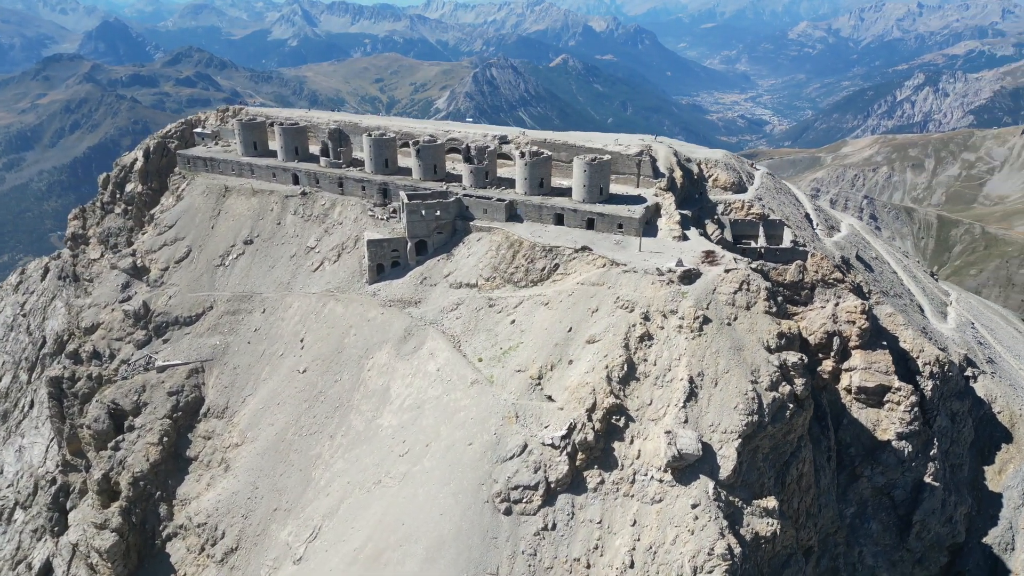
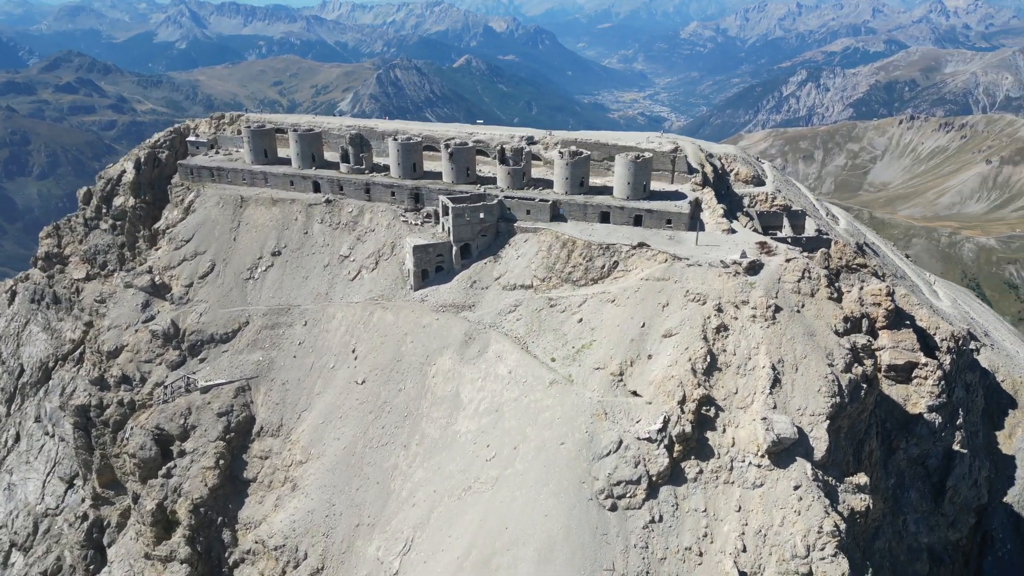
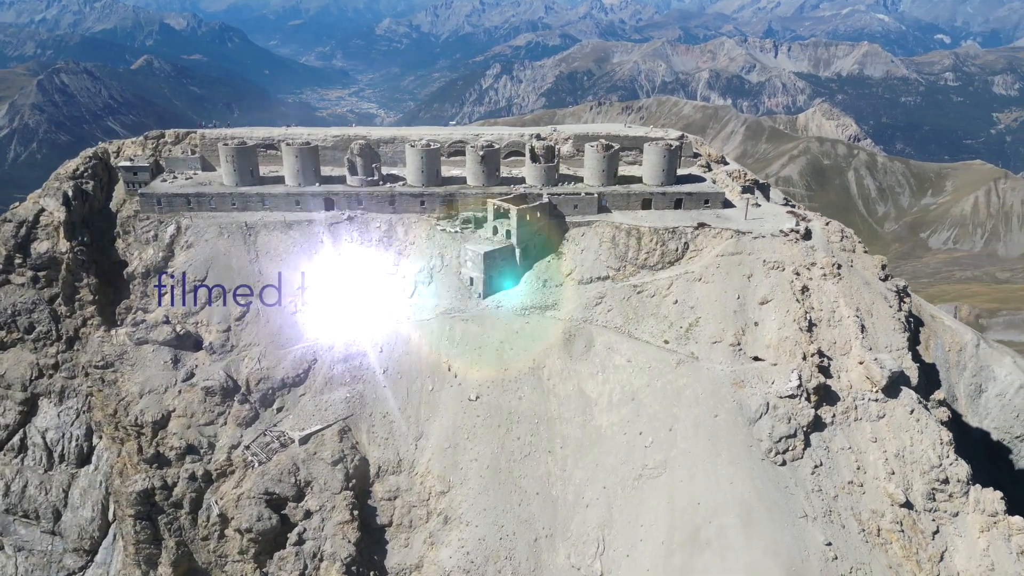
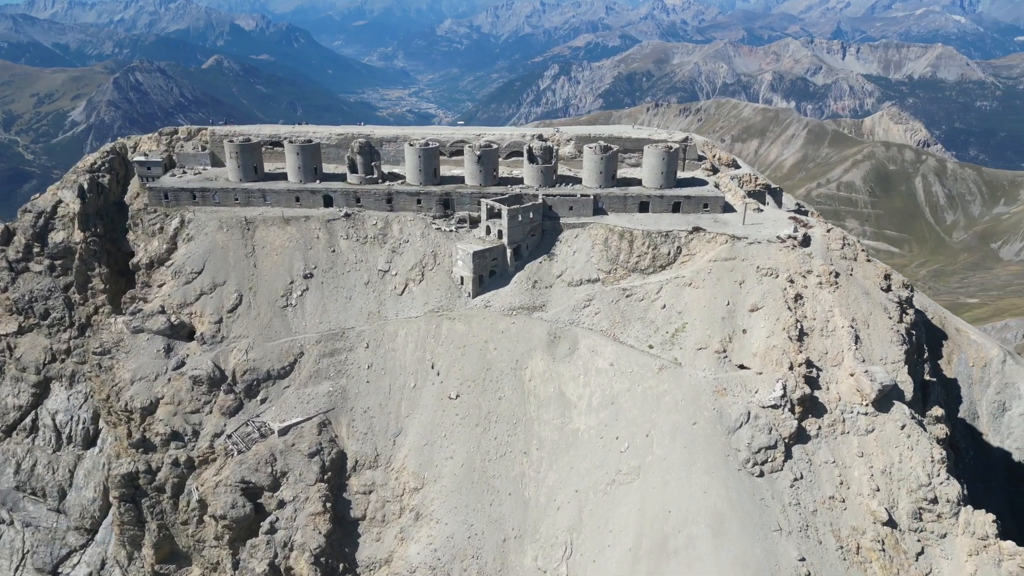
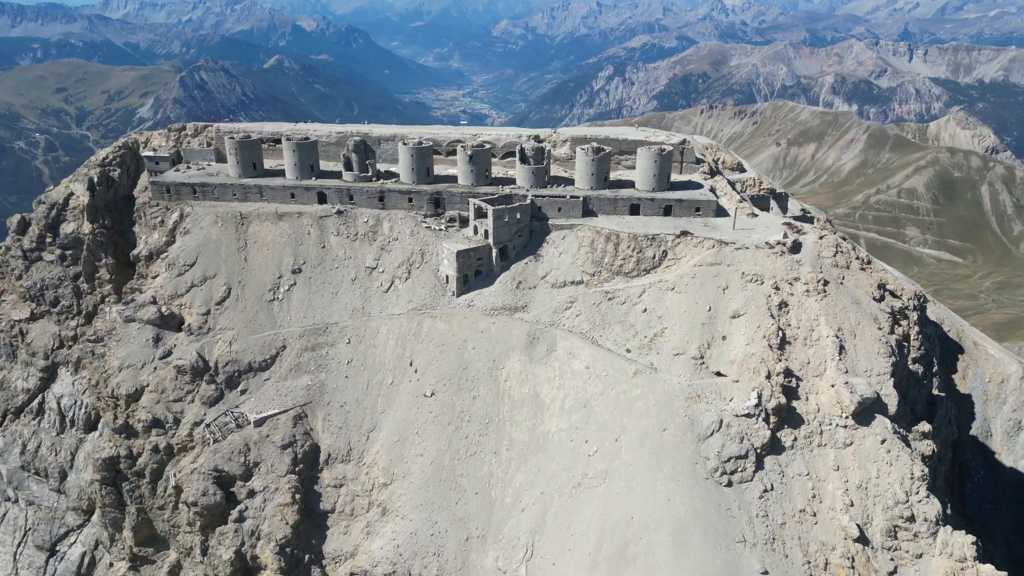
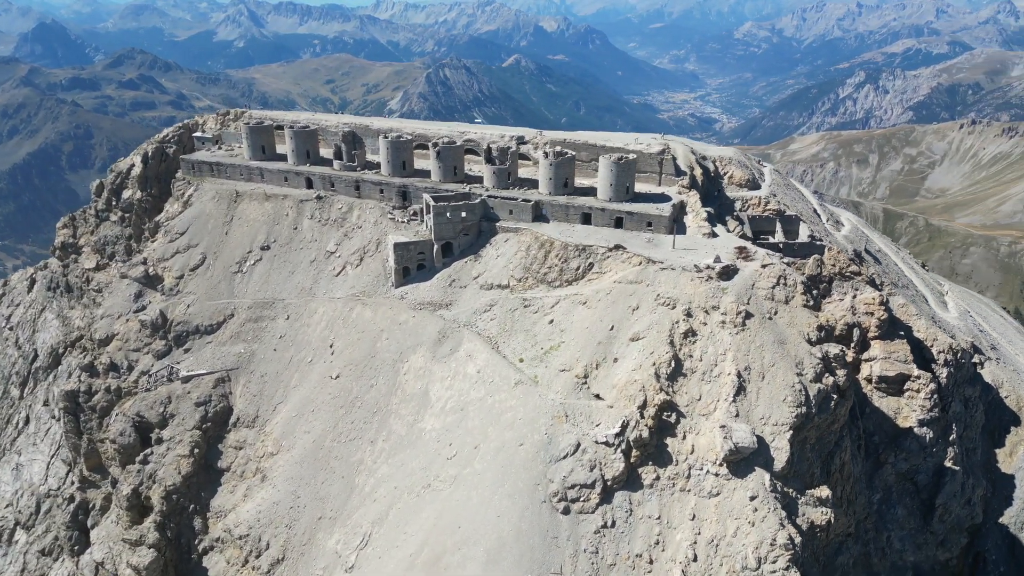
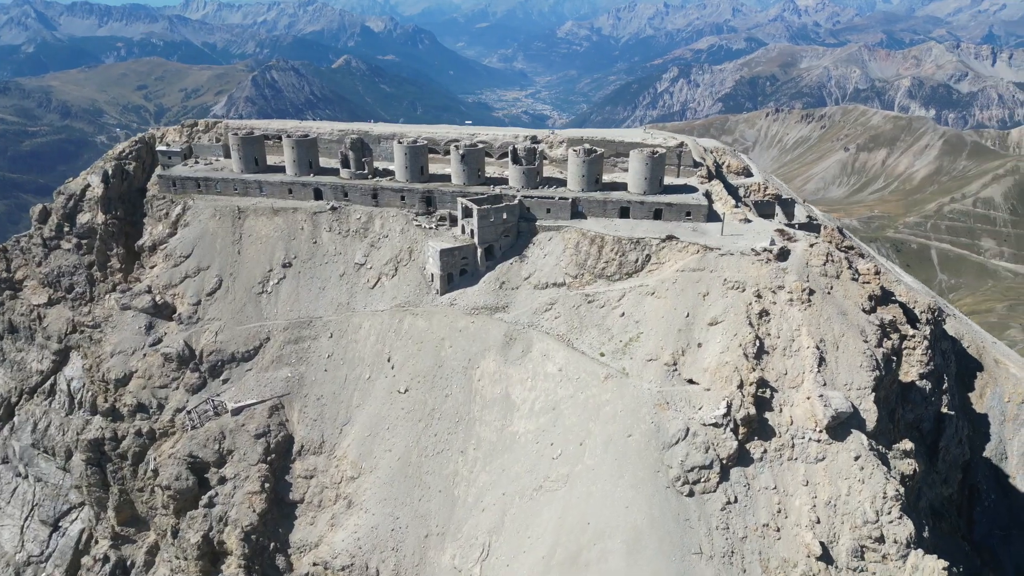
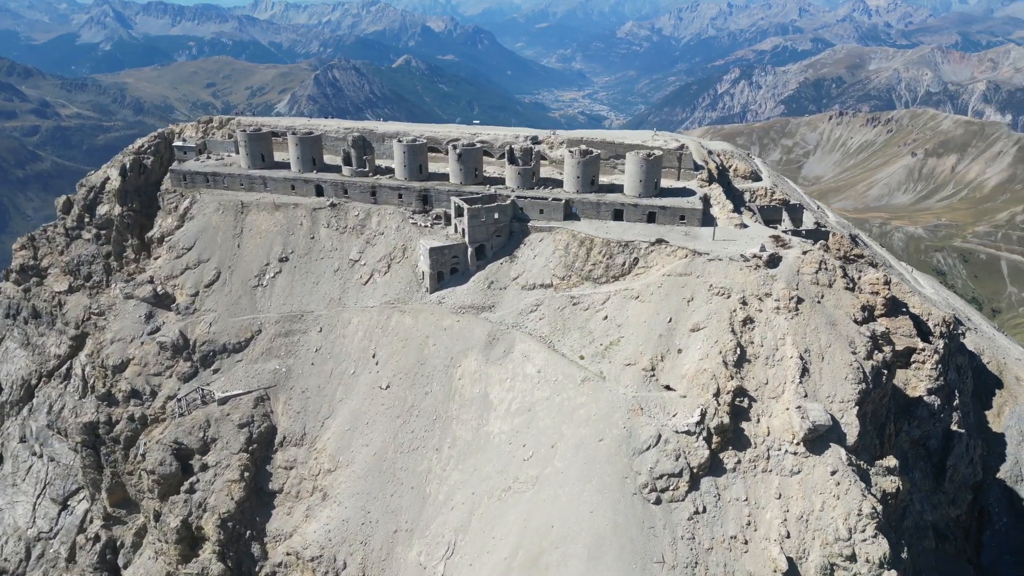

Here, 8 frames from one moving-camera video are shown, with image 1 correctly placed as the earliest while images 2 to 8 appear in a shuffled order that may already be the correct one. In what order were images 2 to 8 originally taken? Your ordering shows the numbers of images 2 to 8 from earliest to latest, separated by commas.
6, 2, 8, 7, 5, 4, 3
